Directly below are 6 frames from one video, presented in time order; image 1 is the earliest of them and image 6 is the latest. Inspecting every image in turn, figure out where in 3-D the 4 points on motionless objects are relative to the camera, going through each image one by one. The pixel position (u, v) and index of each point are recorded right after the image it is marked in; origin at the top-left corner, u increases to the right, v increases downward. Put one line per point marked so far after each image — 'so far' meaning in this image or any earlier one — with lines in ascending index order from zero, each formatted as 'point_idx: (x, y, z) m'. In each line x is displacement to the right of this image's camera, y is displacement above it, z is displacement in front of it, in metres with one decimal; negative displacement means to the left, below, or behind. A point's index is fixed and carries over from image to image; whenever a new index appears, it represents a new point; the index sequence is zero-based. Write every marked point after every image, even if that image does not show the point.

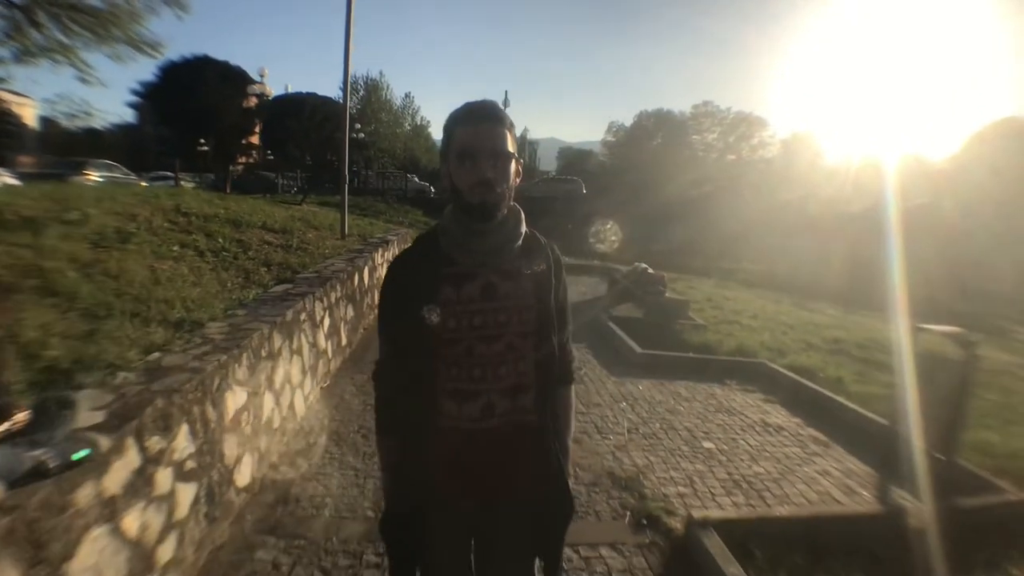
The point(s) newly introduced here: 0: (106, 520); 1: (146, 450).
0: (-1.0, -0.6, +2.6) m
1: (-1.0, -0.5, +2.9) m
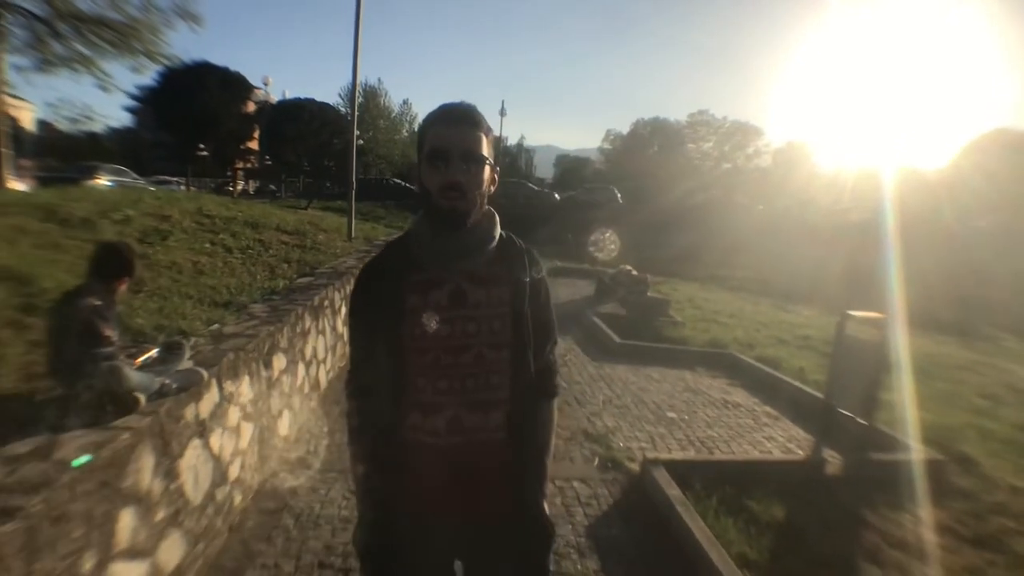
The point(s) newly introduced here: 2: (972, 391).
0: (-1.1, -0.5, +3.5) m
1: (-1.1, -0.4, +3.8) m
2: (+4.3, -1.0, +9.4) m
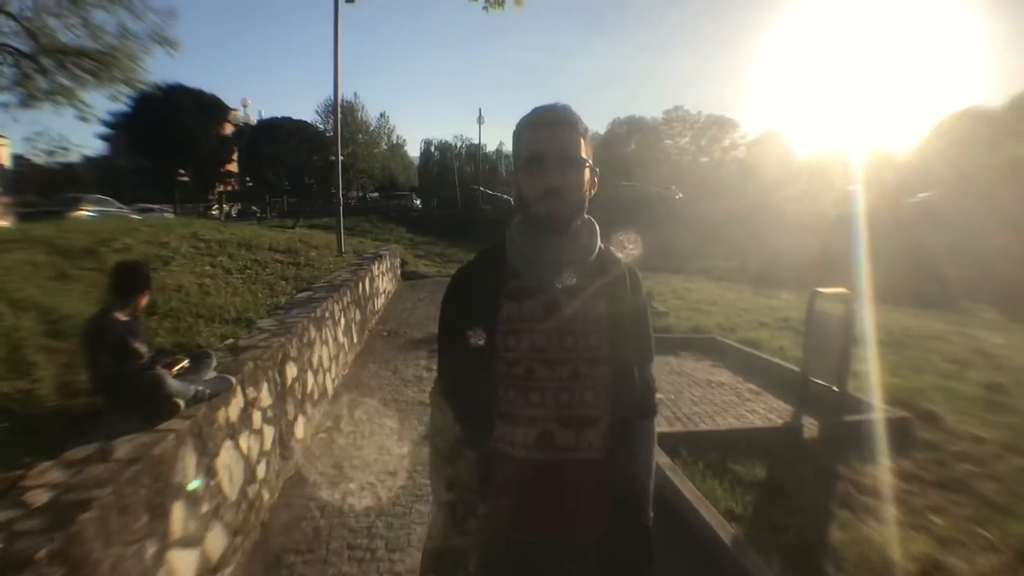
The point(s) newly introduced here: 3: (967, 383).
0: (-1.1, -0.6, +3.9) m
1: (-1.1, -0.4, +4.2) m
2: (+4.2, -0.7, +9.8) m
3: (+3.7, -0.8, +8.1) m
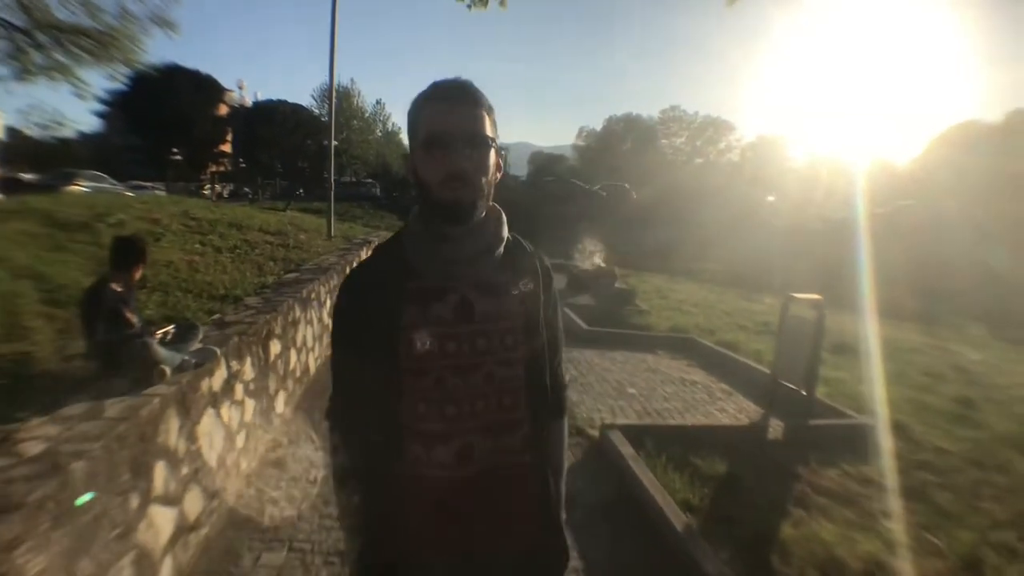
0: (-1.2, -0.5, +4.1) m
1: (-1.2, -0.3, +4.4) m
2: (+4.0, -0.8, +10.1) m
3: (+3.5, -0.9, +8.4) m
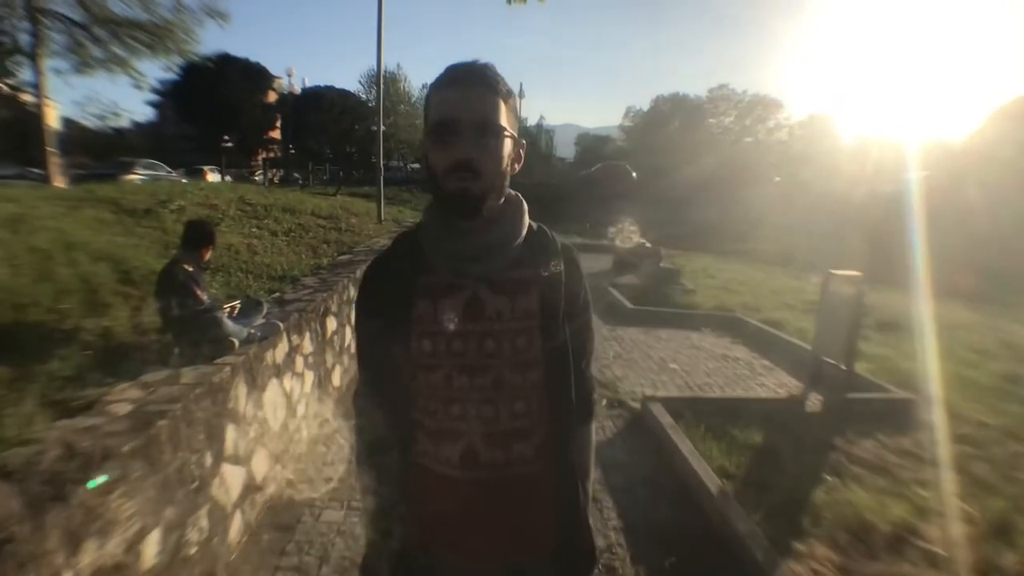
0: (-1.0, -0.4, +4.4) m
1: (-1.0, -0.2, +4.7) m
2: (+4.5, -0.6, +10.1) m
3: (+3.9, -0.7, +8.4) m
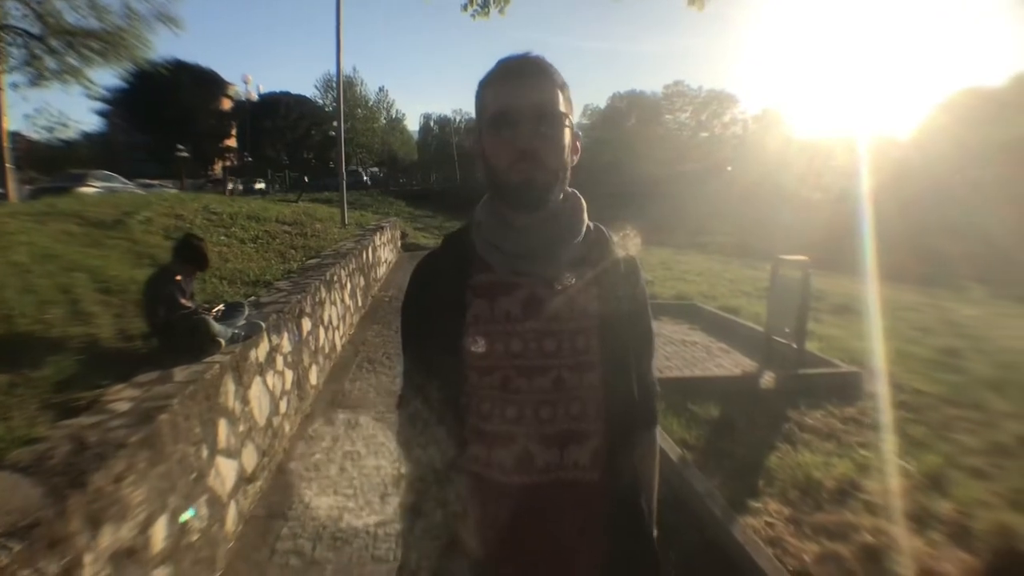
0: (-1.1, -0.4, +4.6) m
1: (-1.2, -0.3, +4.9) m
2: (+4.2, -0.4, +10.6) m
3: (+3.6, -0.5, +8.9) m
